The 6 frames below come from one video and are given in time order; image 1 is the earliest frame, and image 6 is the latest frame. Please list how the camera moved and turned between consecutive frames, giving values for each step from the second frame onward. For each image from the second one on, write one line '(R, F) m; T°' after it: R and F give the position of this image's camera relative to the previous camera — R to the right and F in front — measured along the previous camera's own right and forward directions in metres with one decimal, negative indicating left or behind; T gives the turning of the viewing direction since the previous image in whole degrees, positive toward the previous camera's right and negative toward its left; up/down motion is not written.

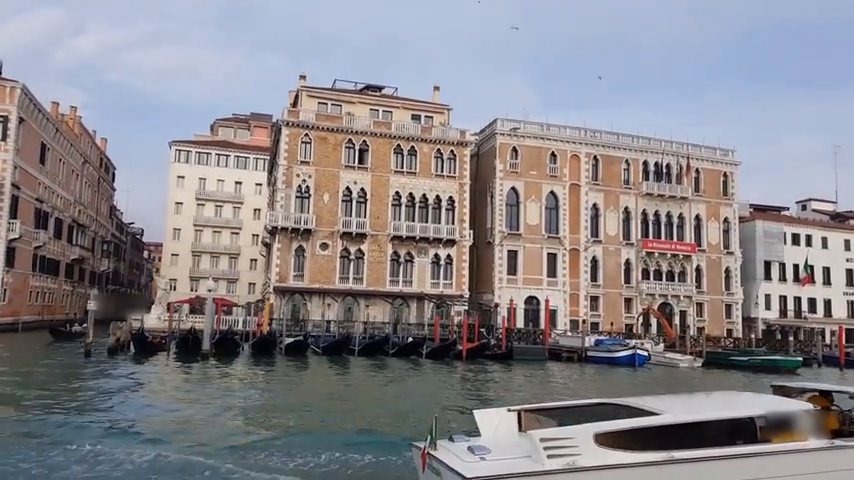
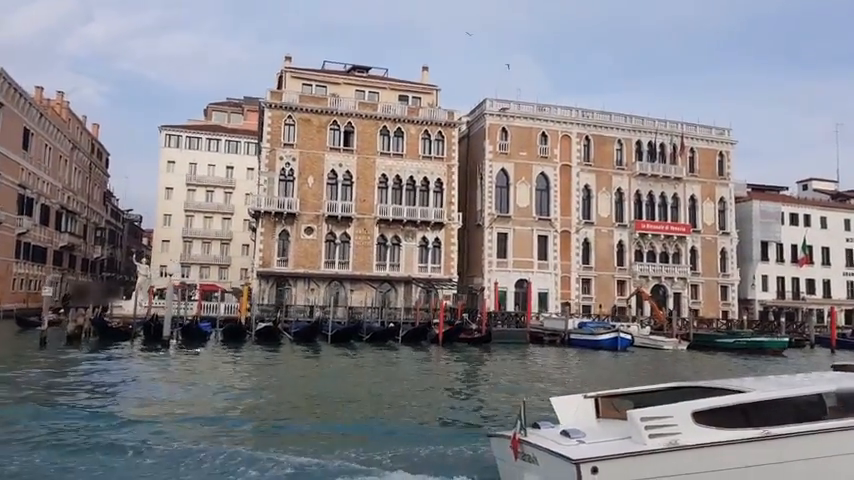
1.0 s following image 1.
(+1.2, +0.6) m; -1°
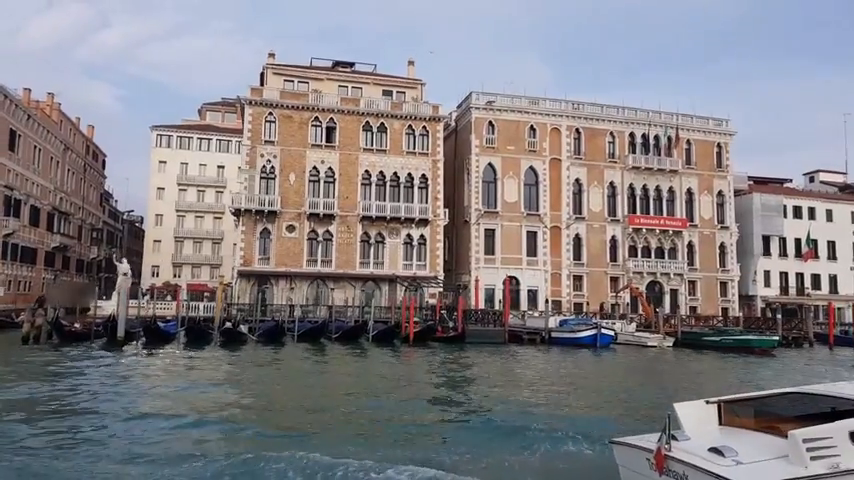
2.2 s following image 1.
(+1.8, +0.9) m; -1°
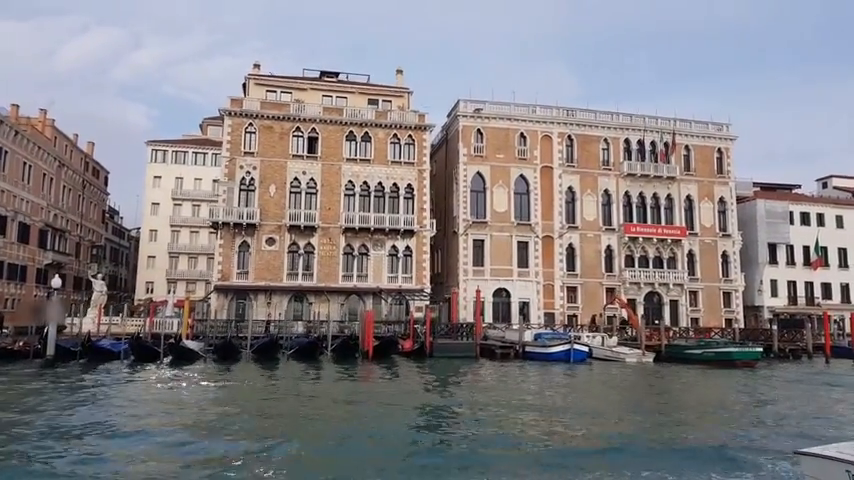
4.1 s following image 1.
(+2.1, +1.1) m; -2°
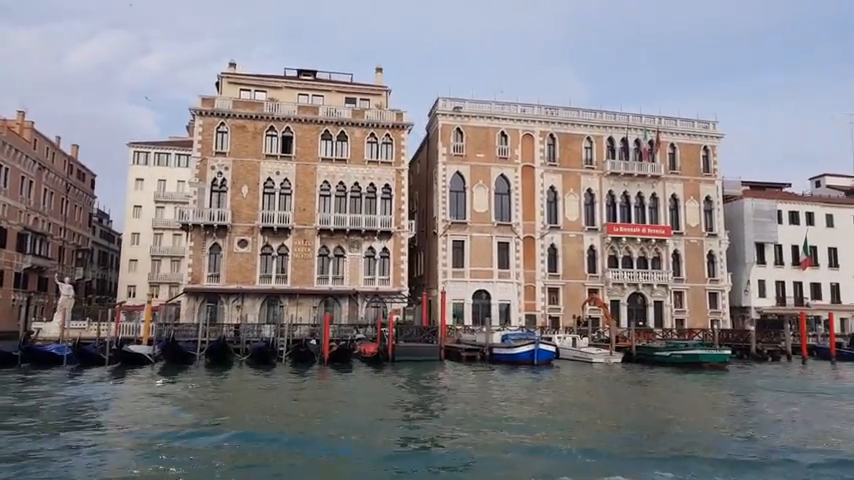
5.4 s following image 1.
(+1.5, +0.7) m; 0°
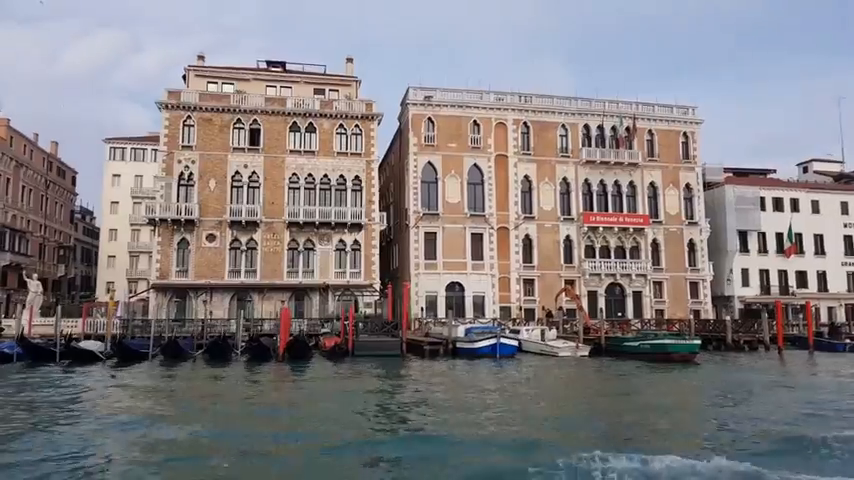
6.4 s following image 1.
(+1.7, +0.7) m; 0°
